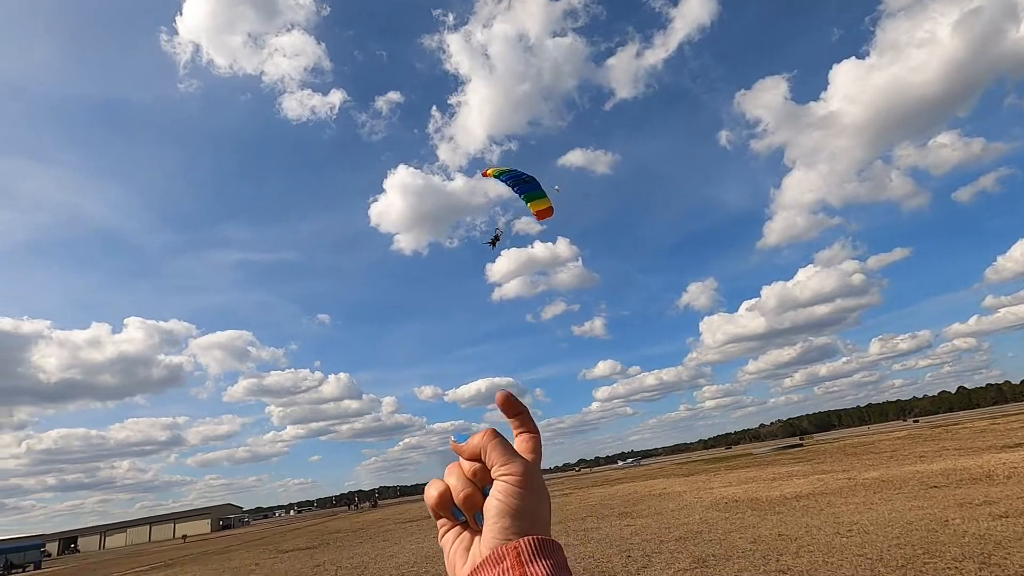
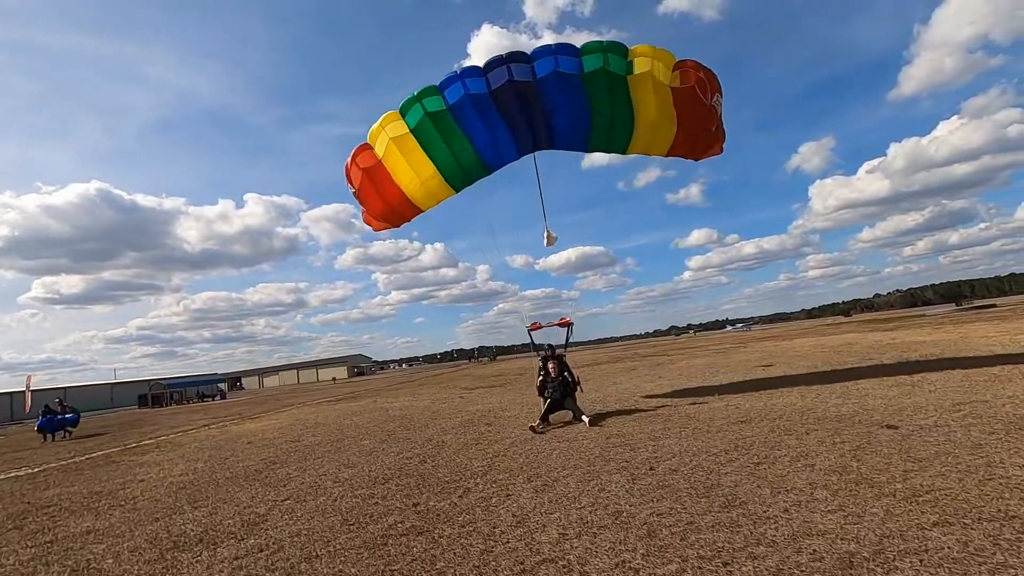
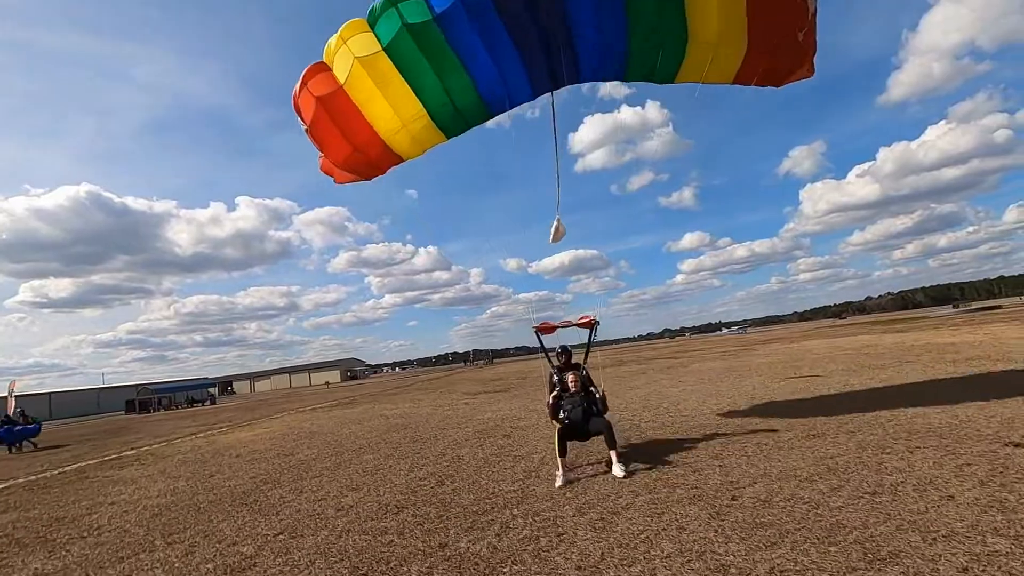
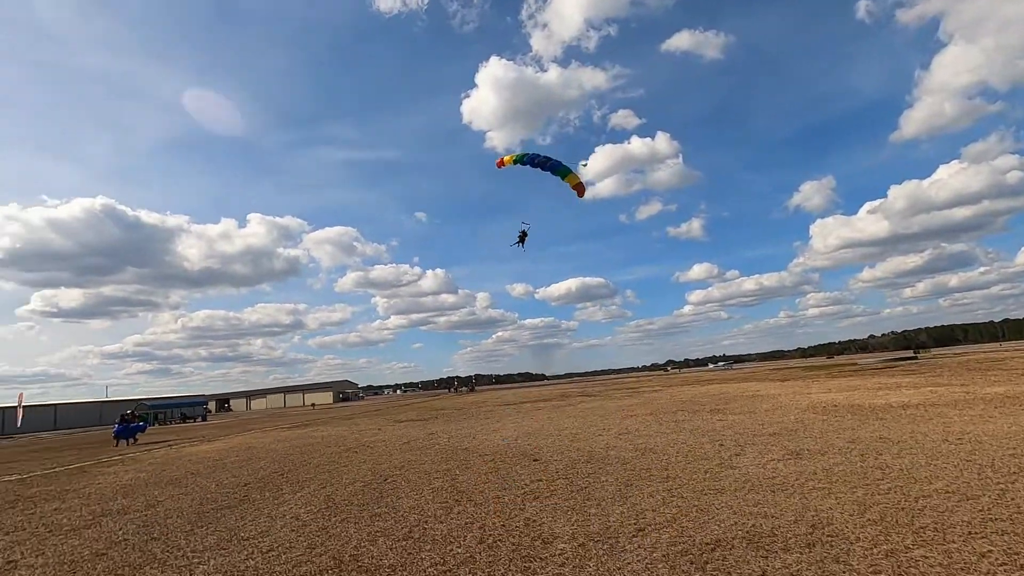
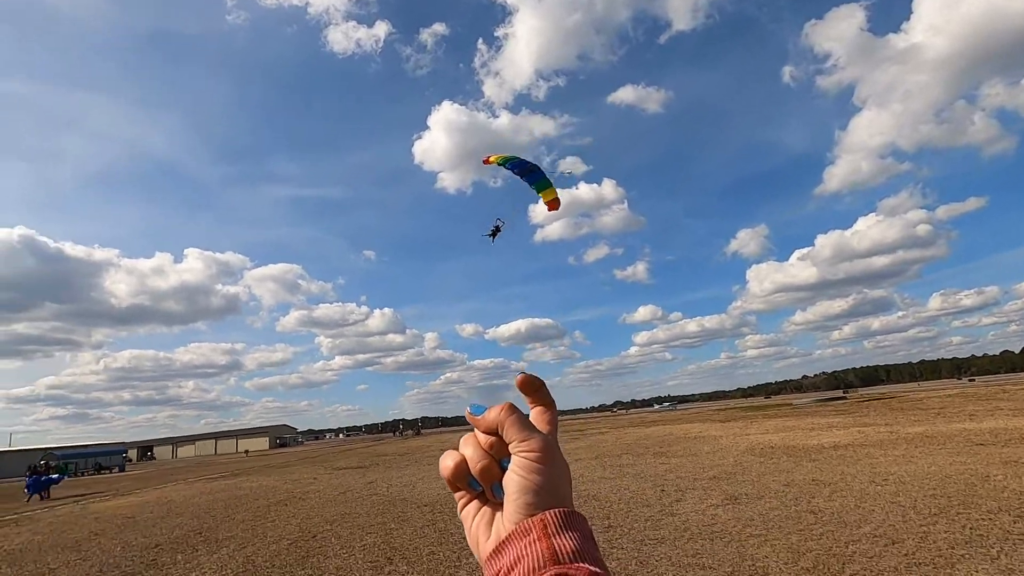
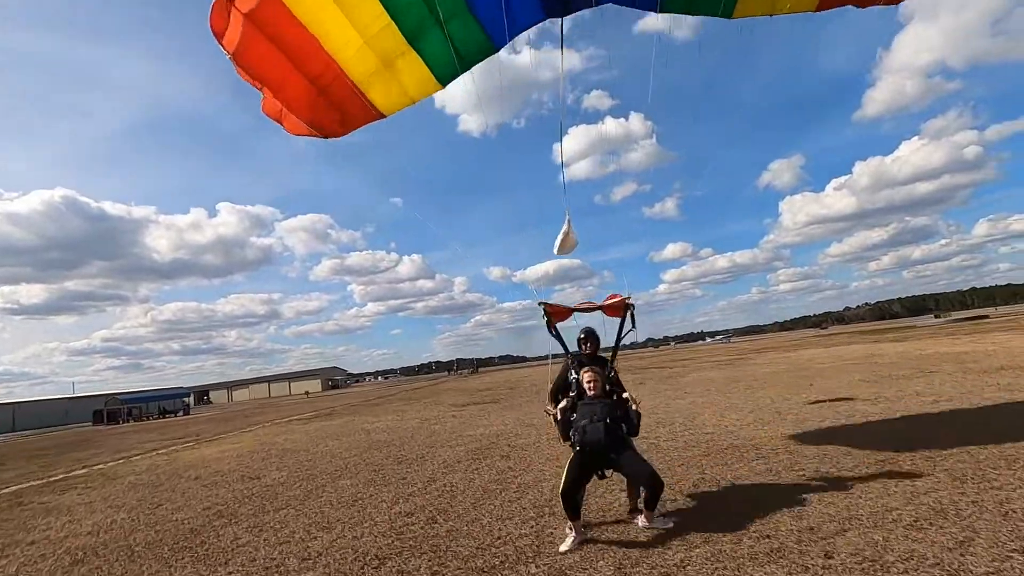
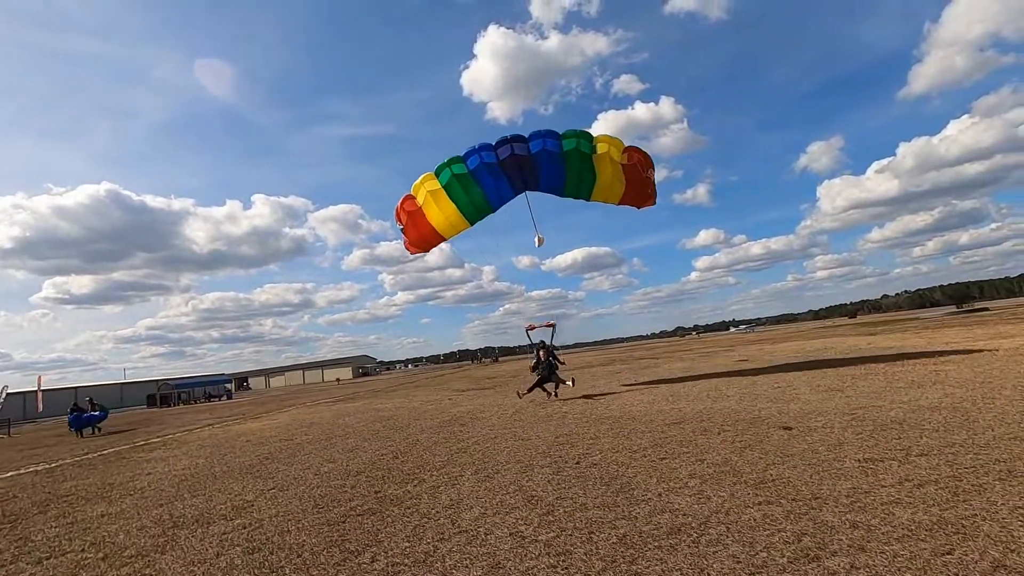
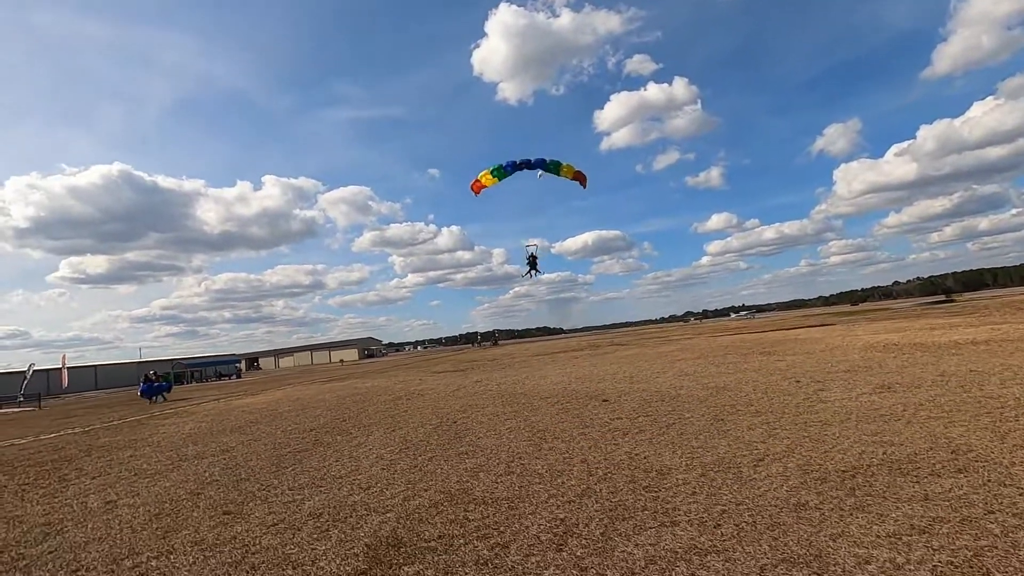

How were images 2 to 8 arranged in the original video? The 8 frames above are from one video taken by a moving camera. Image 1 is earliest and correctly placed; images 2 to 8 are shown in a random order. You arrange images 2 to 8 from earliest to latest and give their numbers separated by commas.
5, 4, 8, 7, 2, 3, 6
